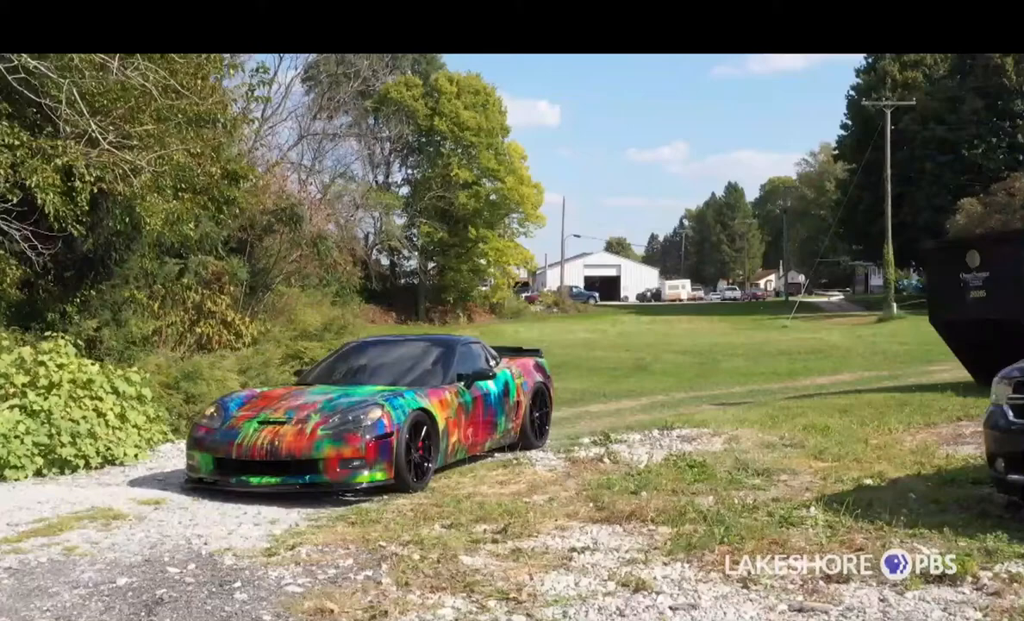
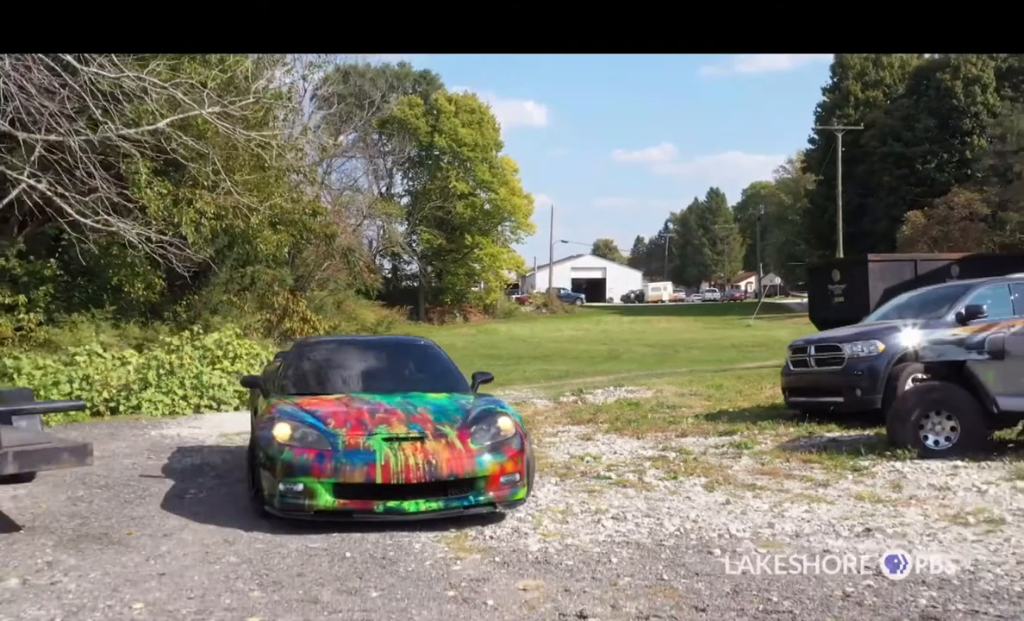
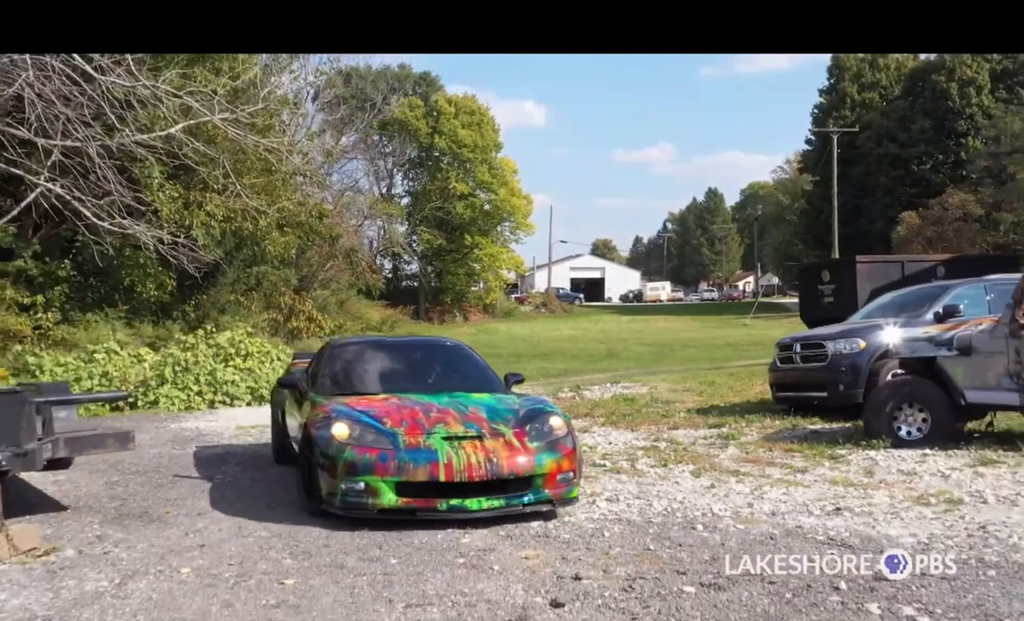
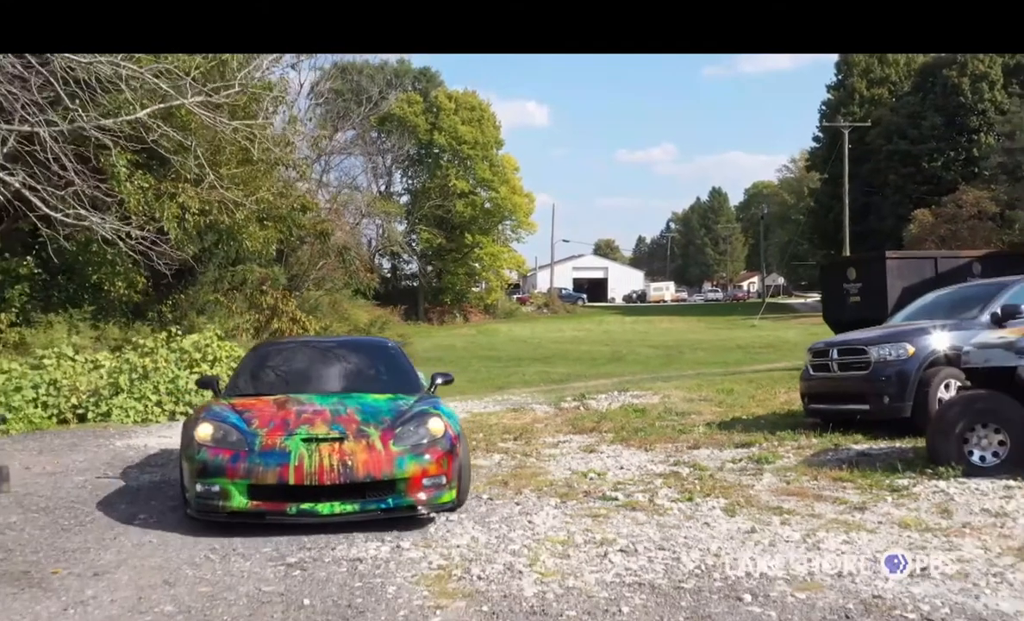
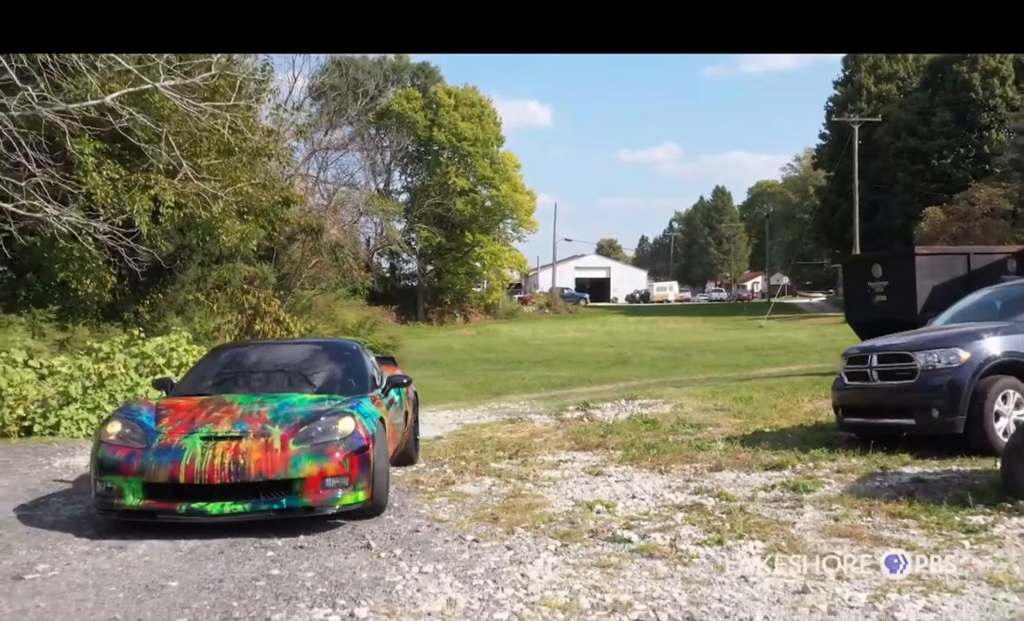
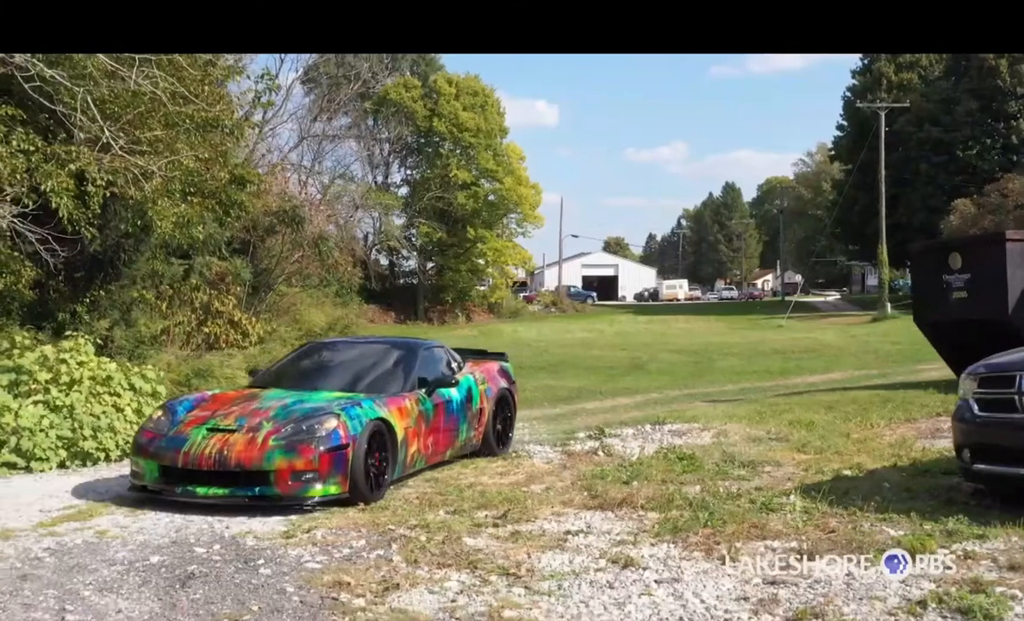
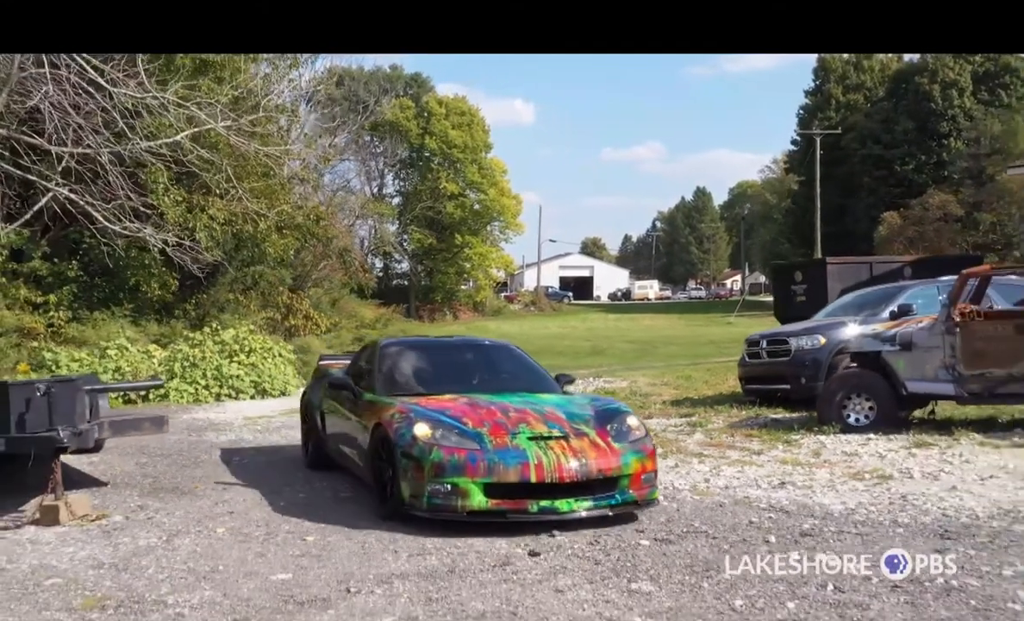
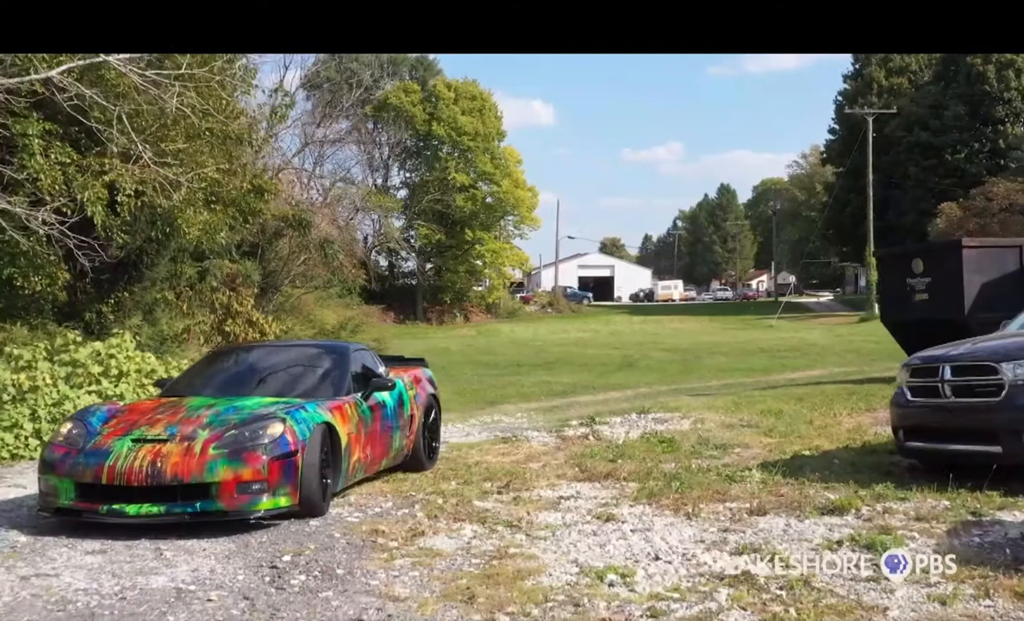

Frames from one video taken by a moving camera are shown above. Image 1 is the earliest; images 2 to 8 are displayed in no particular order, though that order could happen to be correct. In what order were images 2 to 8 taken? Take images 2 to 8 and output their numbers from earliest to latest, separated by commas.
6, 8, 5, 4, 2, 3, 7
